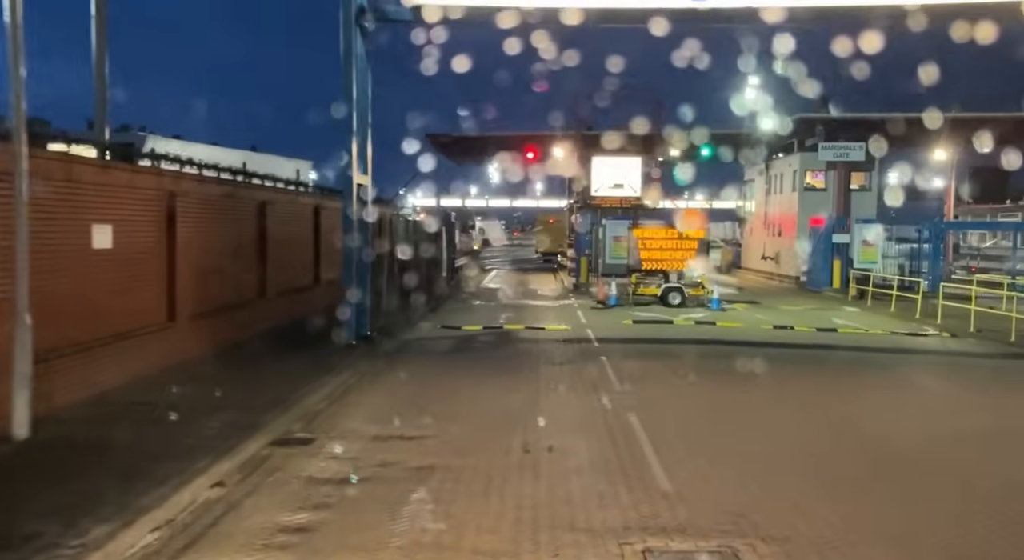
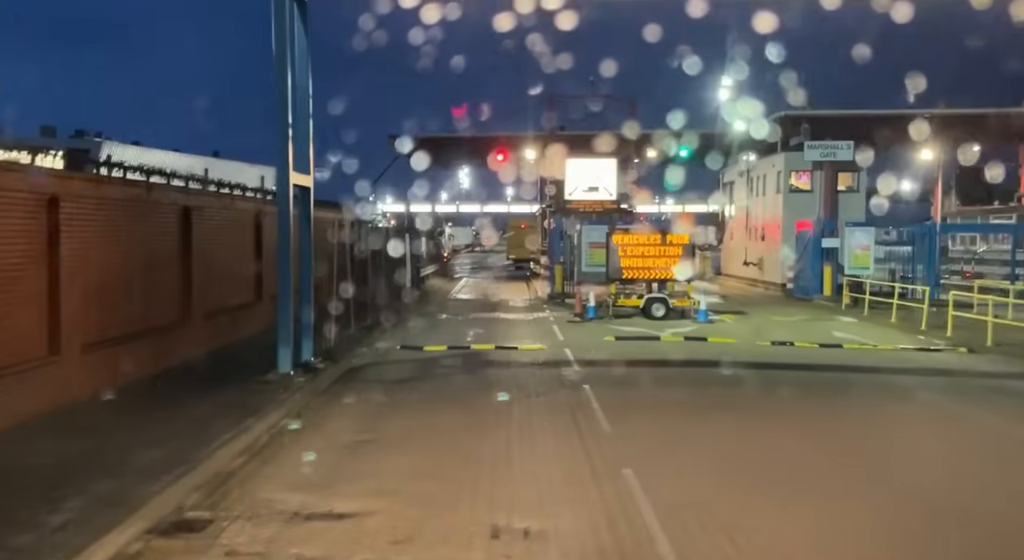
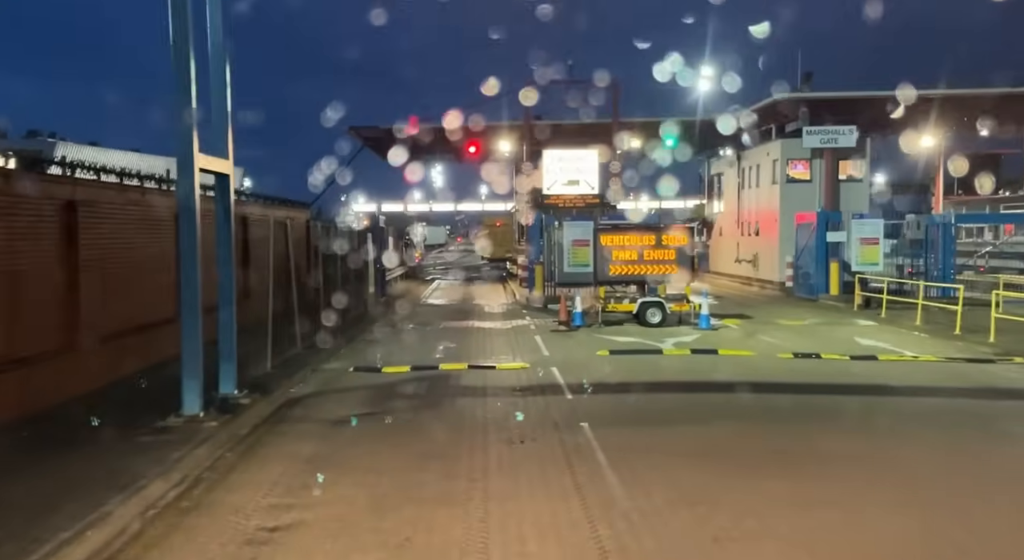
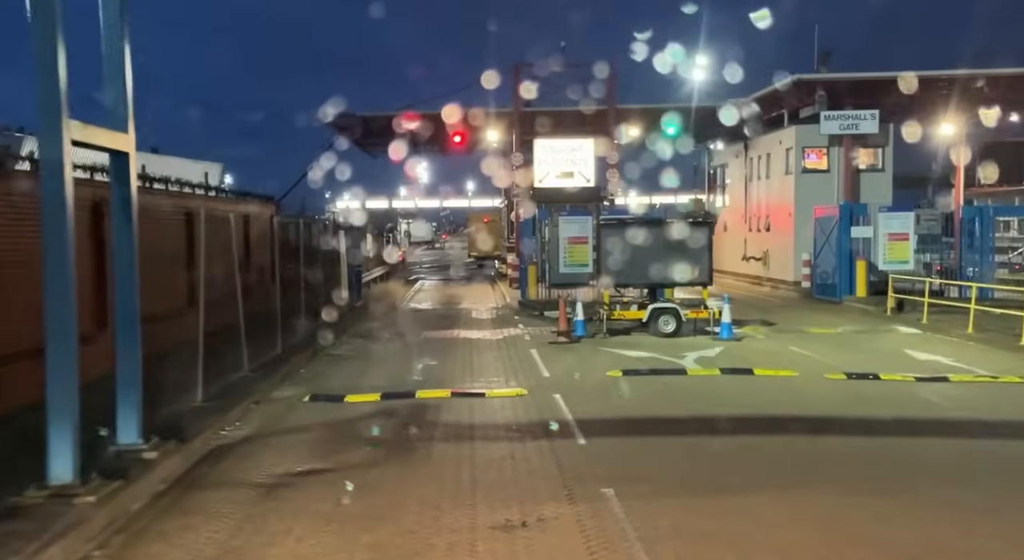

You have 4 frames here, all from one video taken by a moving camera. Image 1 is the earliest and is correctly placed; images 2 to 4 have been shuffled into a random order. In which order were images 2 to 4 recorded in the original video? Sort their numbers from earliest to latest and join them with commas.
2, 3, 4
